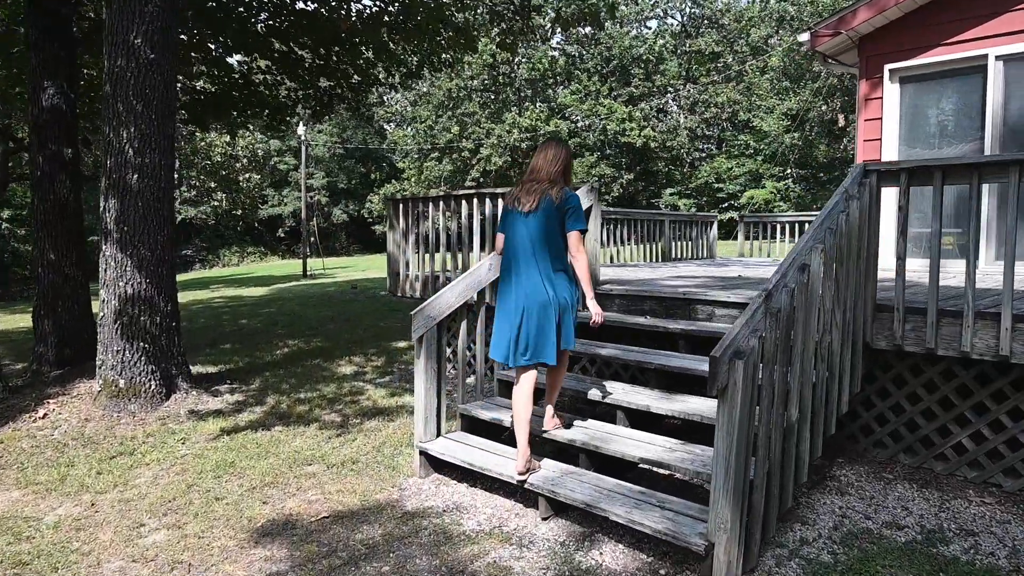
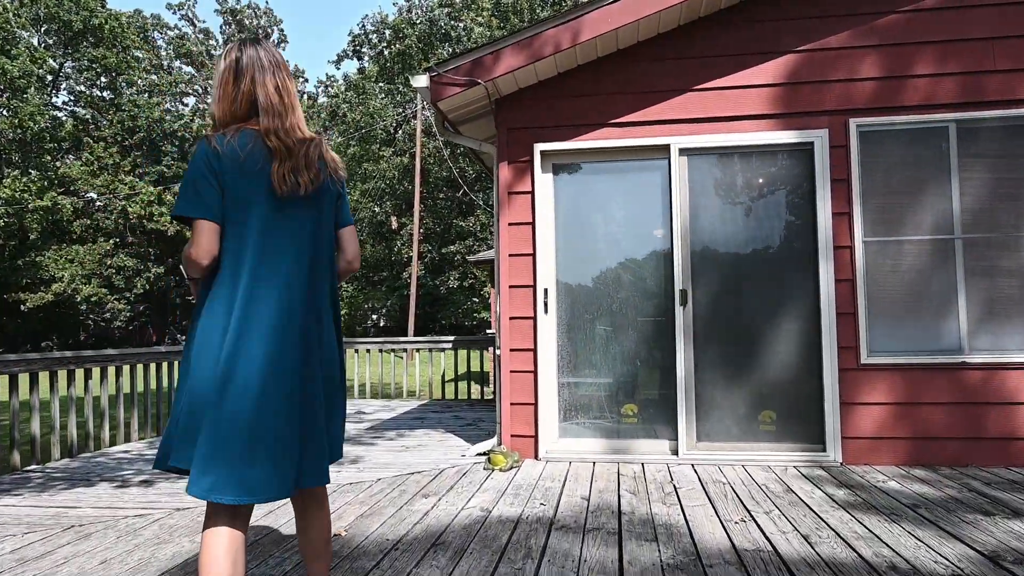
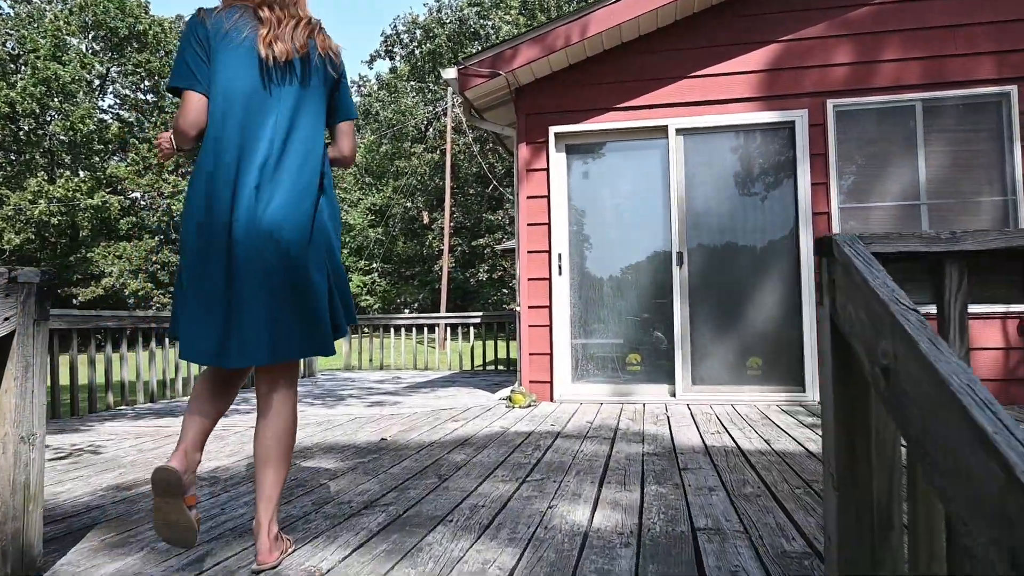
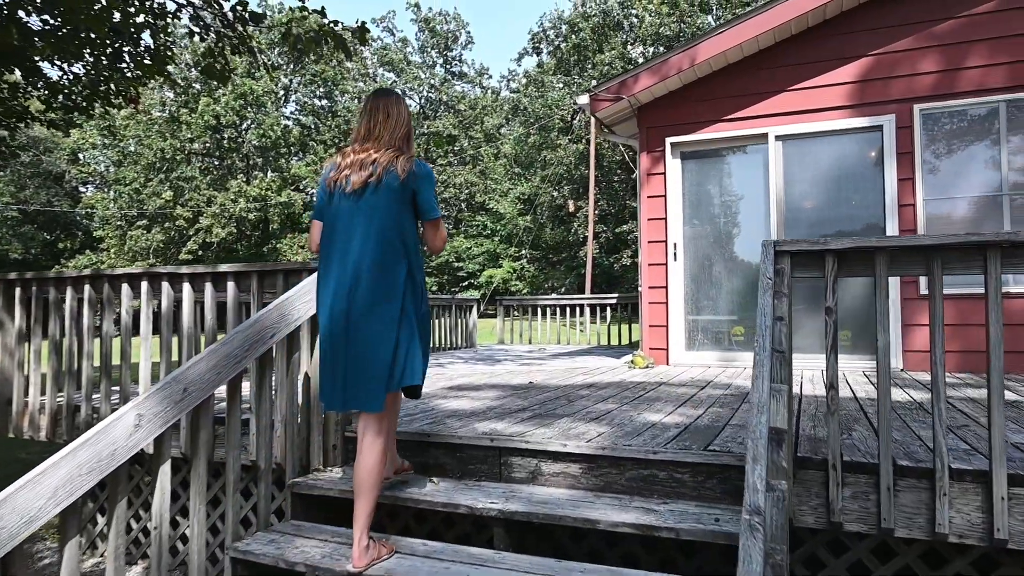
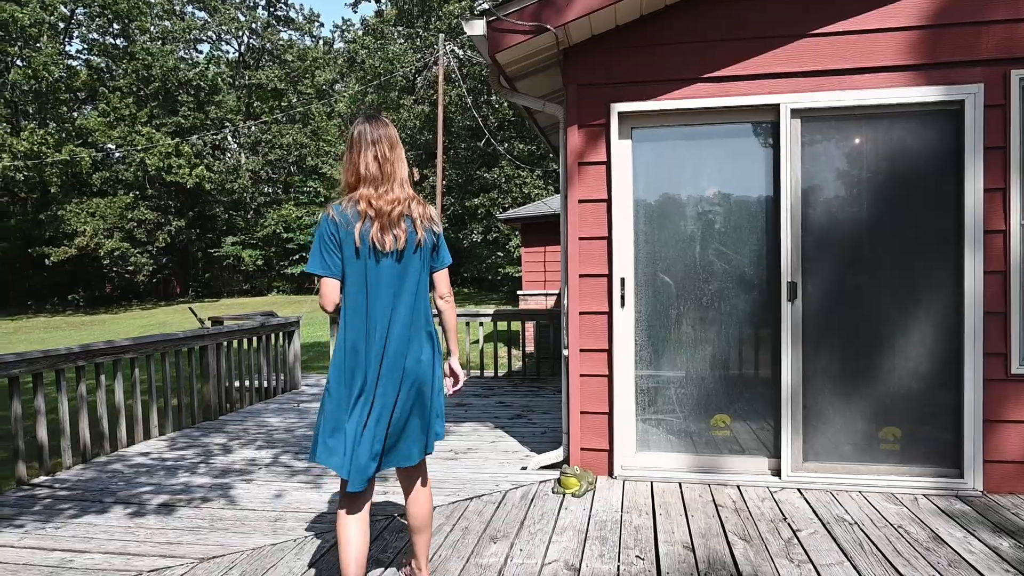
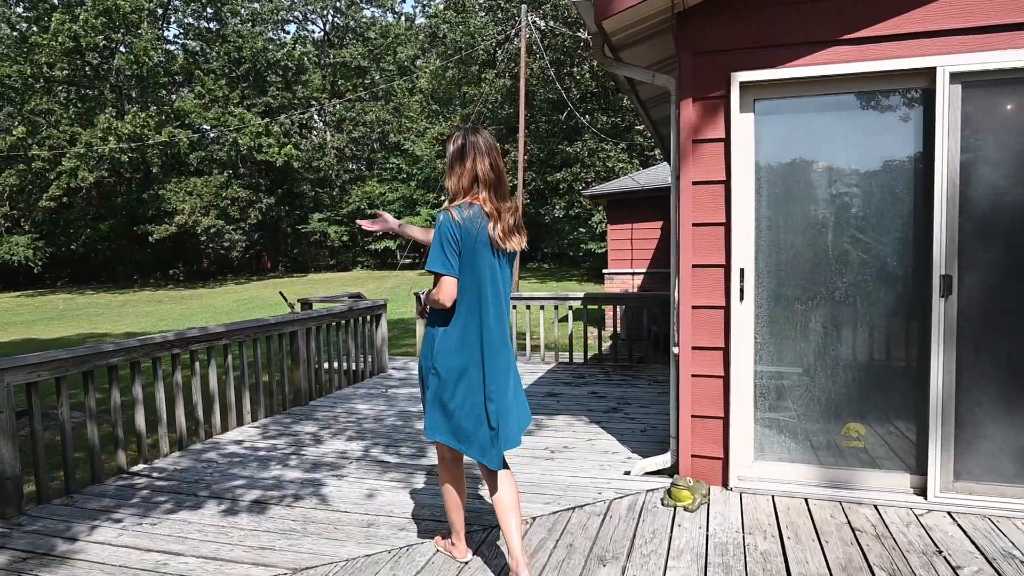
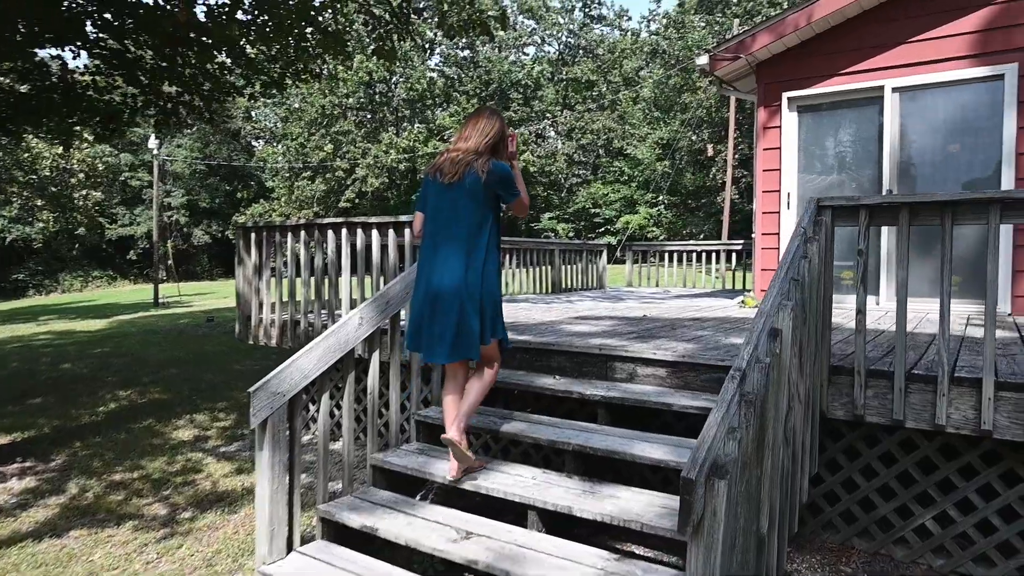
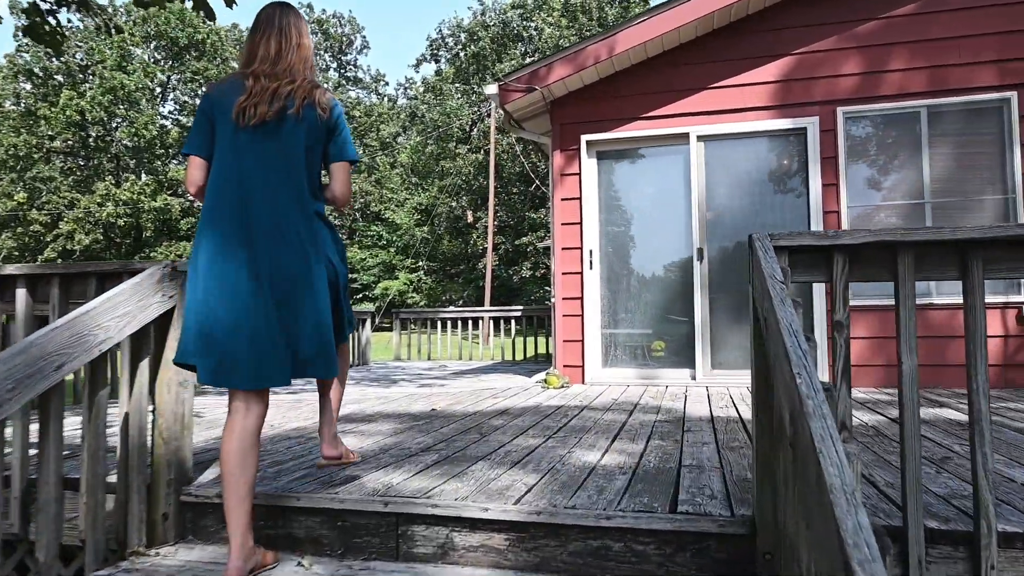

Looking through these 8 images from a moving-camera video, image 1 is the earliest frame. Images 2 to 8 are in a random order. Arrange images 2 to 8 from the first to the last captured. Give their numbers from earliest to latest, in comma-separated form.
7, 4, 8, 3, 2, 5, 6
